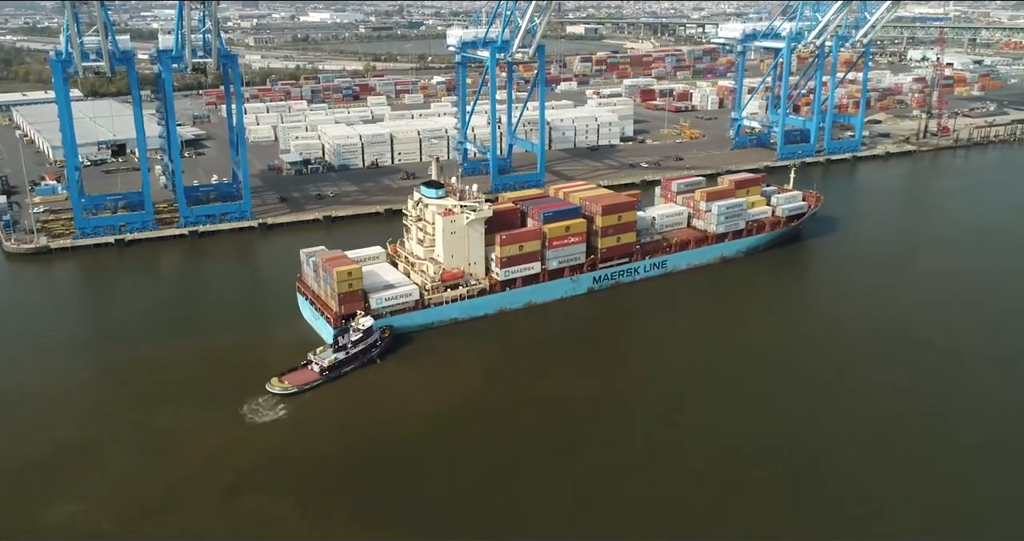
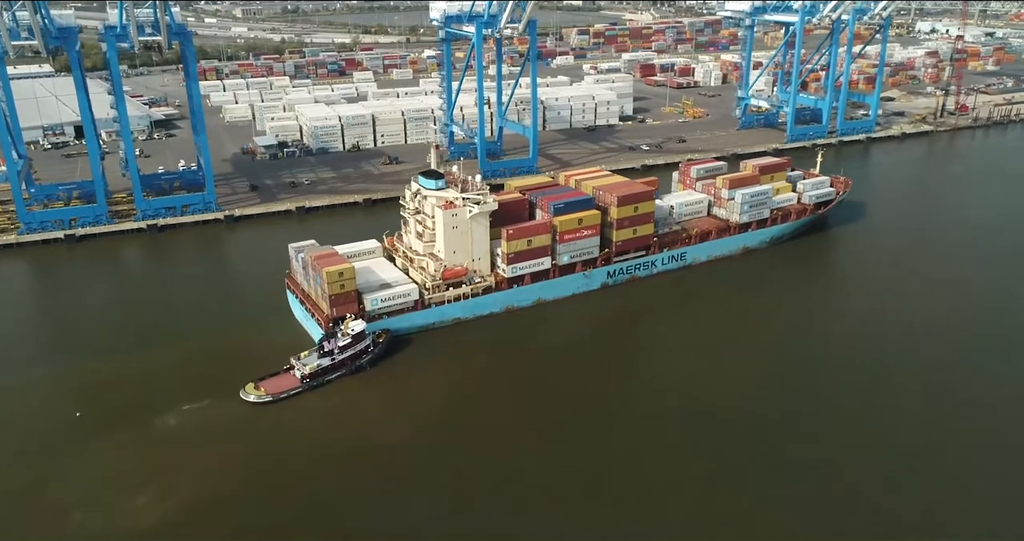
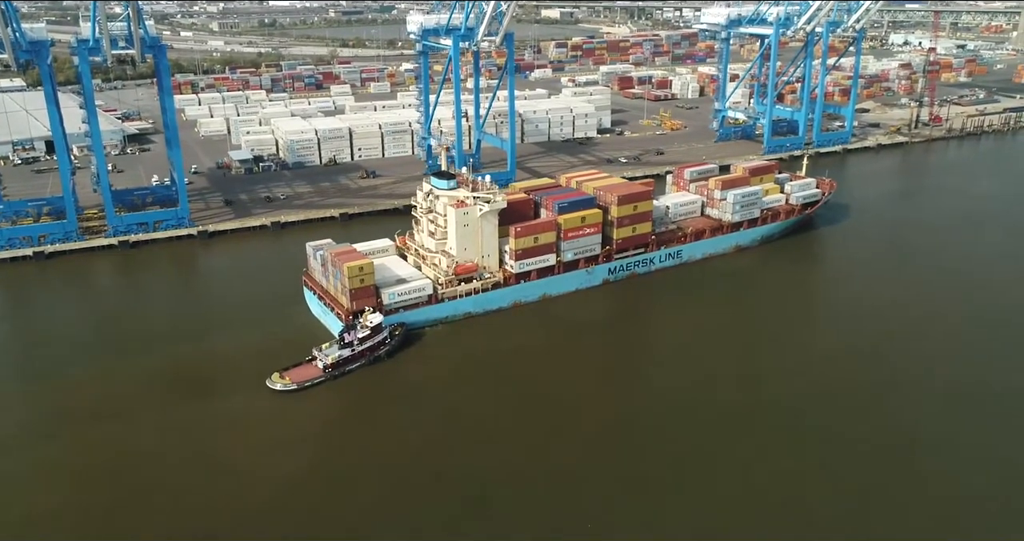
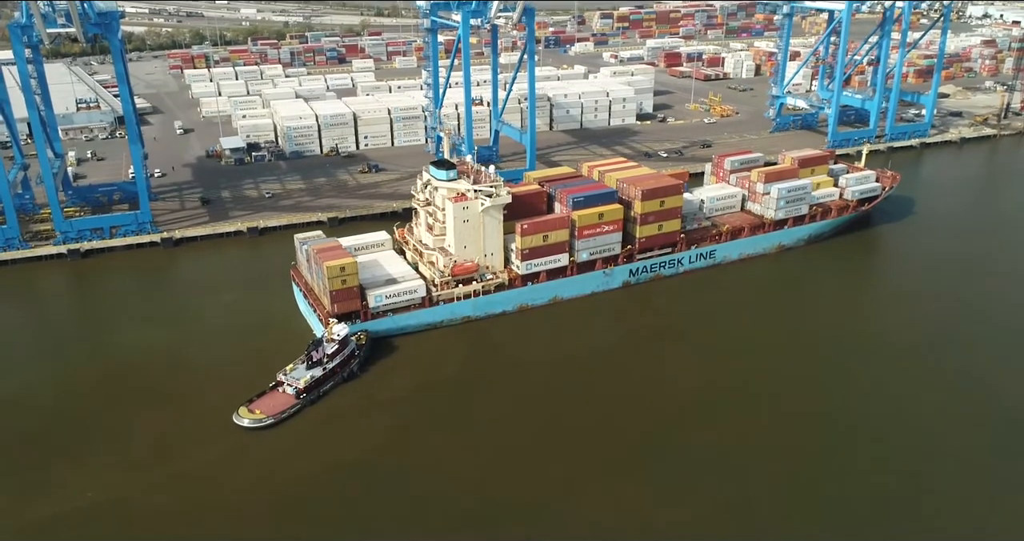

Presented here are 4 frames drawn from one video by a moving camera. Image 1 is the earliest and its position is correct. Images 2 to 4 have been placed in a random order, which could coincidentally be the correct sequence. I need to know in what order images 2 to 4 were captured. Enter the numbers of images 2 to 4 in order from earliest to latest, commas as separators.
2, 3, 4
